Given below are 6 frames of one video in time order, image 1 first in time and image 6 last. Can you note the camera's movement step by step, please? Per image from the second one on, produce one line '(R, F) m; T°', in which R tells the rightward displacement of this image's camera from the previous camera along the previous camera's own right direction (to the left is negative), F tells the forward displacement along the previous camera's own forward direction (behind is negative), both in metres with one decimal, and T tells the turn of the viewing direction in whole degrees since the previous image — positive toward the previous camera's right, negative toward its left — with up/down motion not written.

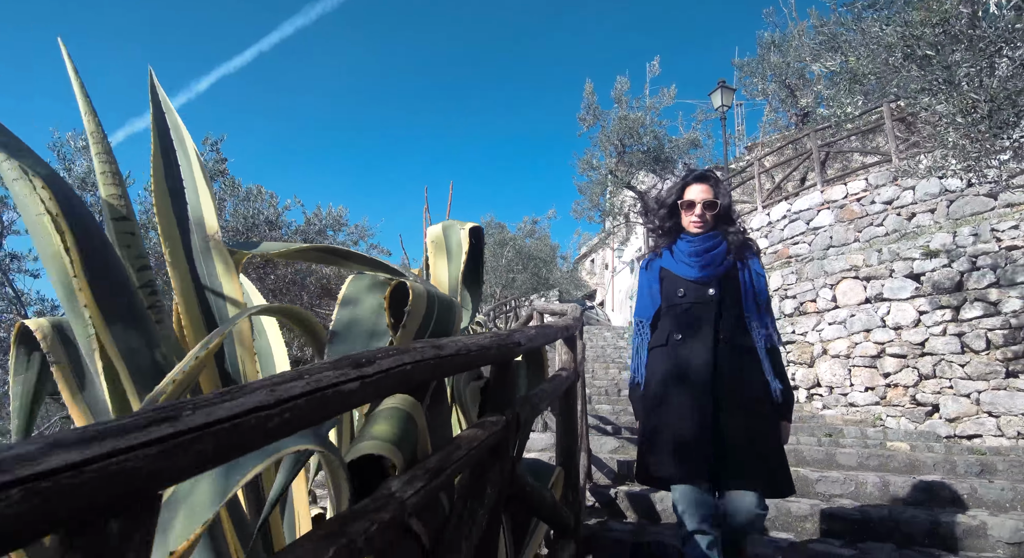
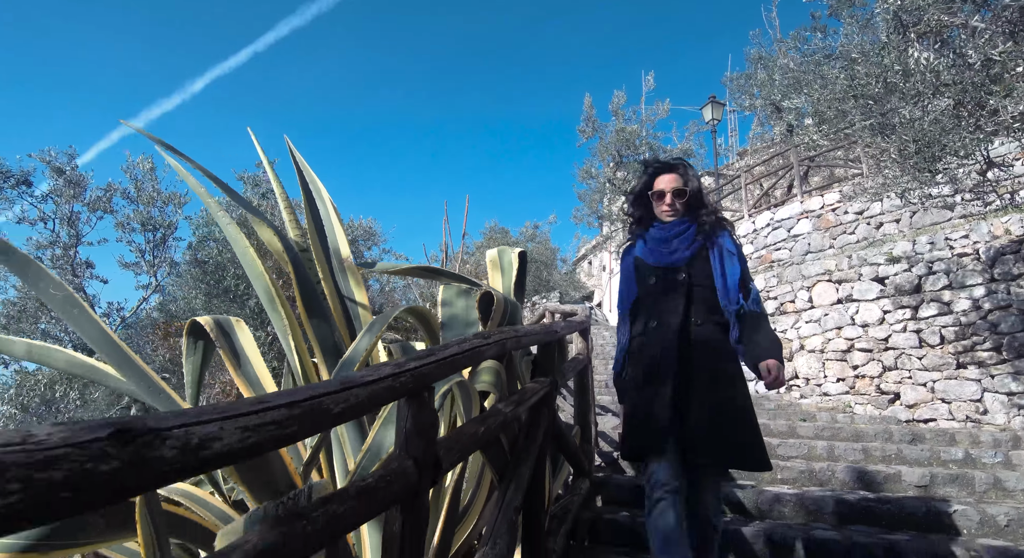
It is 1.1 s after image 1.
(-0.2, -0.7) m; 0°
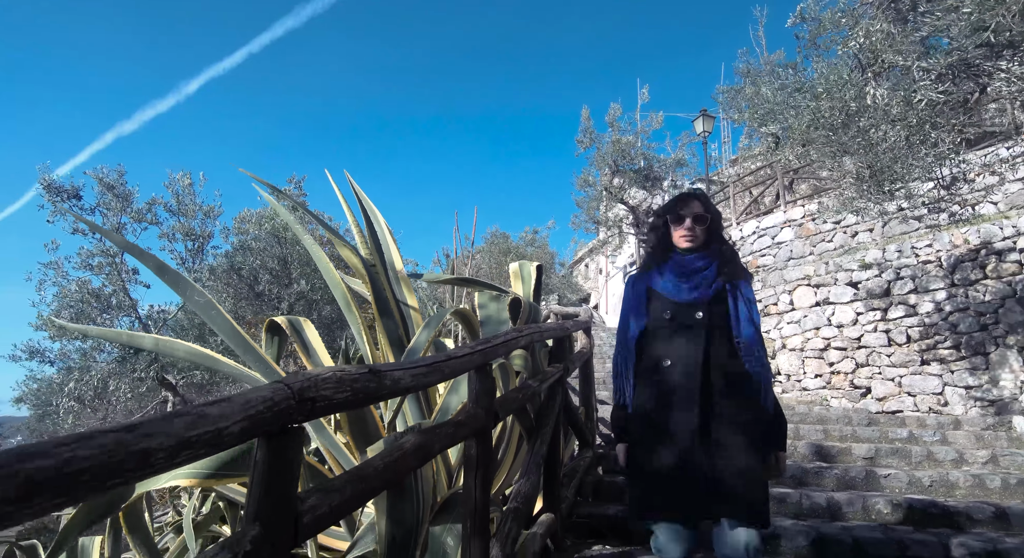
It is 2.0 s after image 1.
(-0.1, -0.6) m; 0°
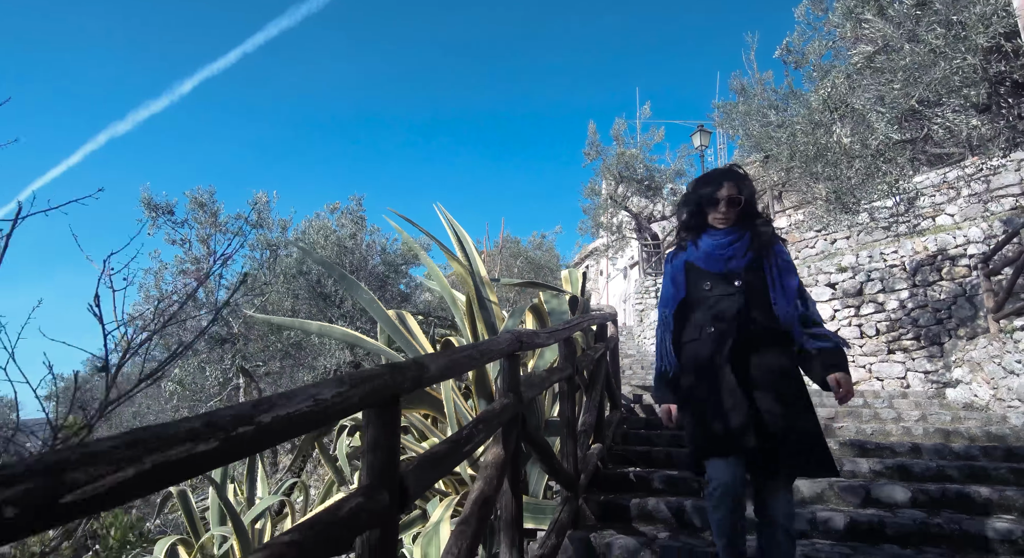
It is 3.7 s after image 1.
(-0.4, -1.0) m; 0°
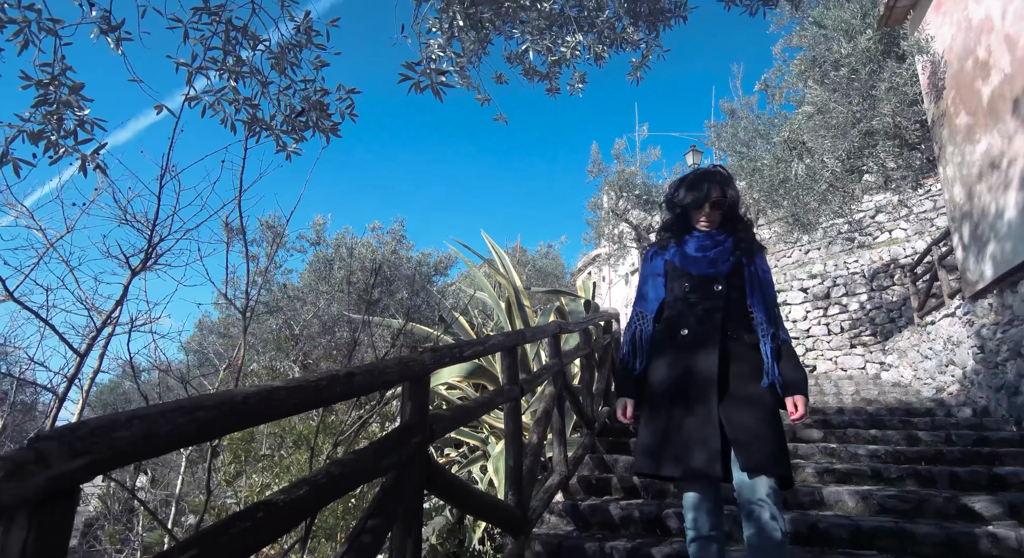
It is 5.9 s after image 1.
(-0.2, -1.3) m; 0°
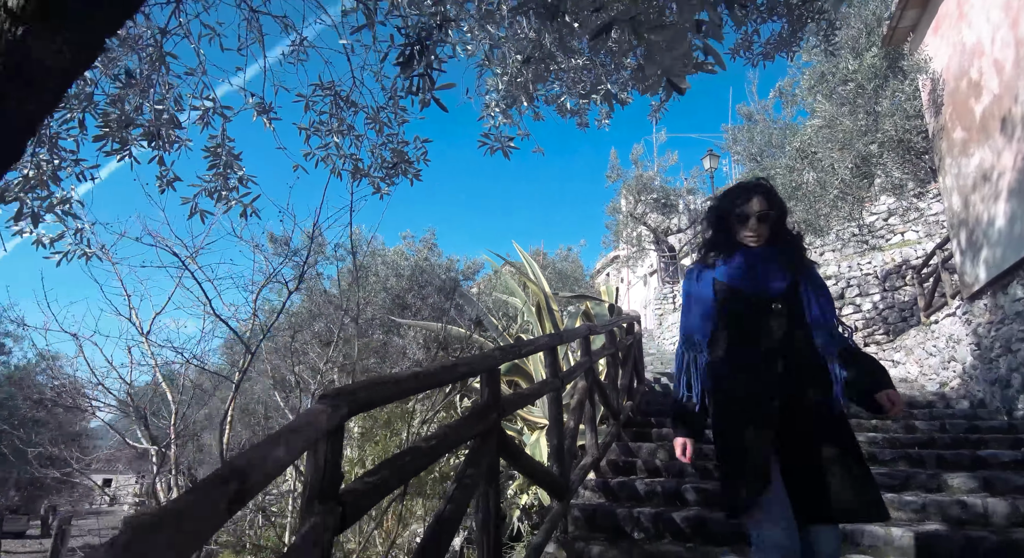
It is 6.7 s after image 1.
(-0.1, -0.5) m; -2°
